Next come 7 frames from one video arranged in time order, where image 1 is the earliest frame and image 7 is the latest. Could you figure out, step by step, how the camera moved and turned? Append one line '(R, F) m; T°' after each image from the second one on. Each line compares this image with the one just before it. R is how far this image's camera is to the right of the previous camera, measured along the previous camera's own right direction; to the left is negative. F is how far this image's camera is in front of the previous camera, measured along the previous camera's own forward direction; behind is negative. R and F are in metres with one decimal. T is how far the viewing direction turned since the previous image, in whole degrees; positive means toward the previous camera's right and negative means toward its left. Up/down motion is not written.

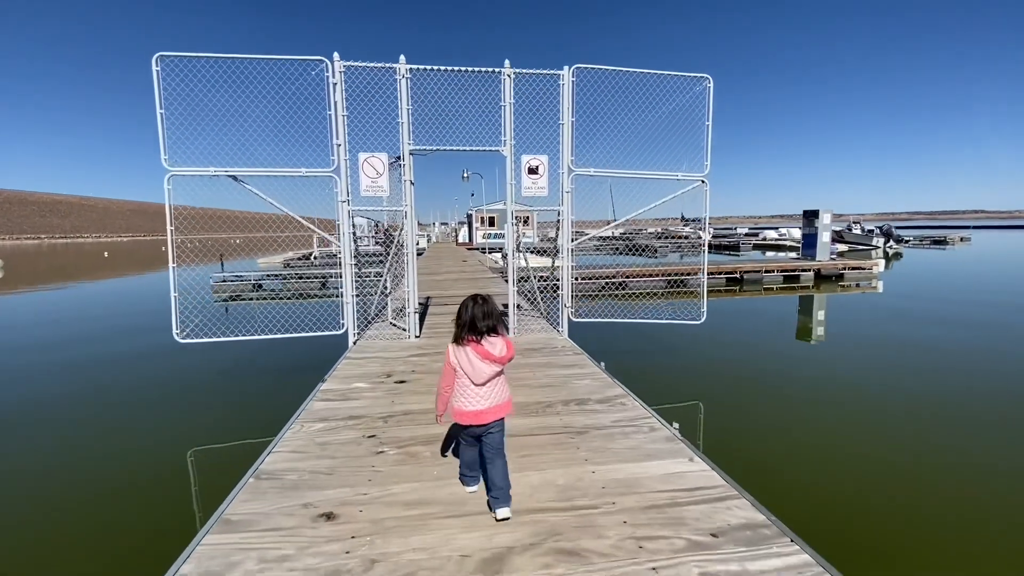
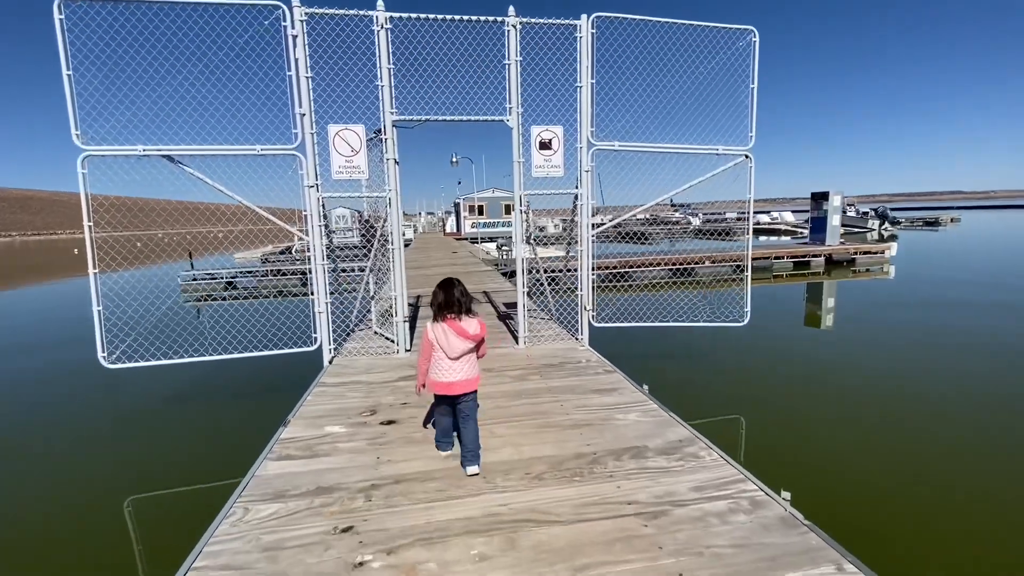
(-0.2, +1.1) m; +1°
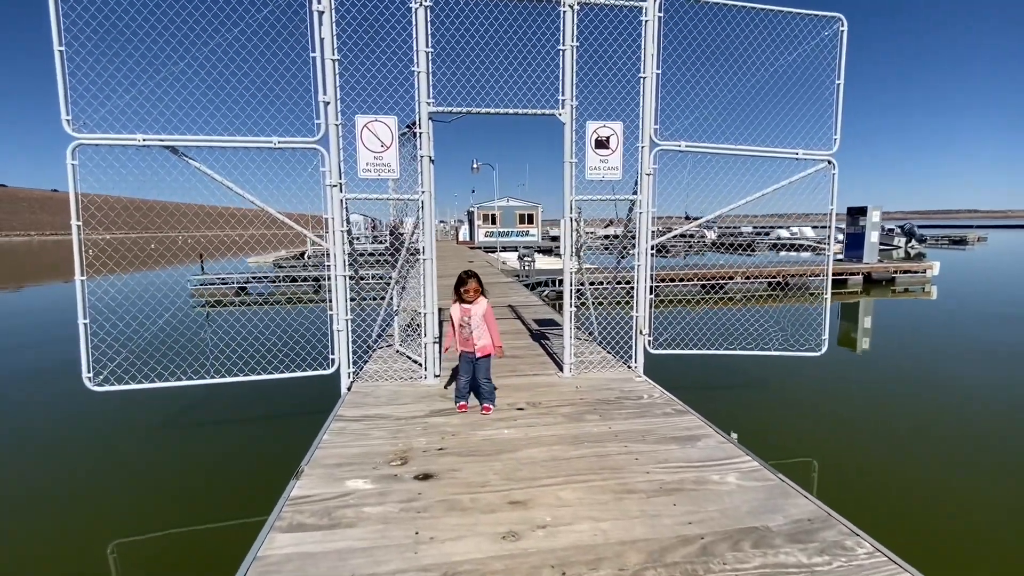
(-0.3, +0.6) m; -1°
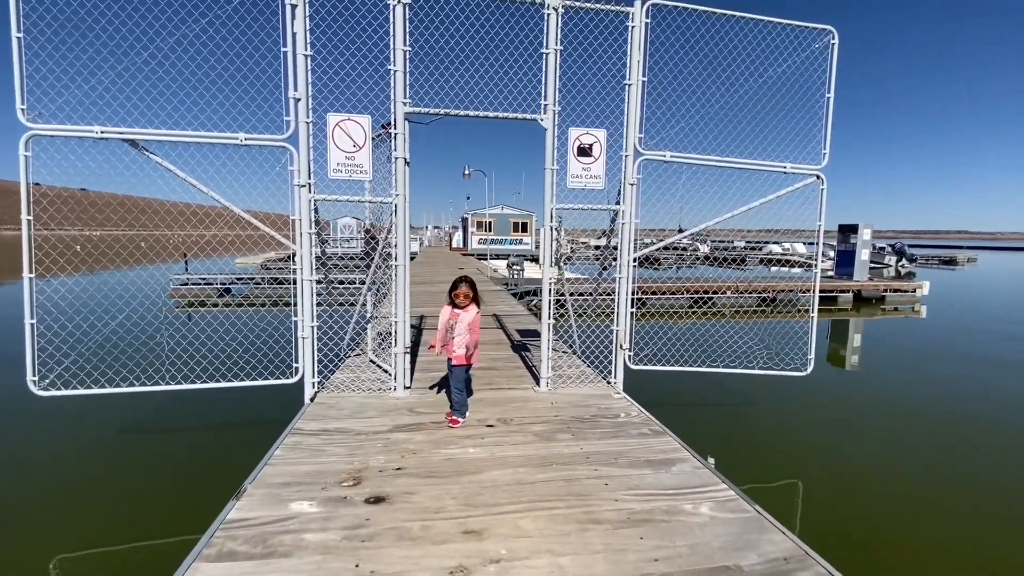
(+0.2, +0.2) m; +1°
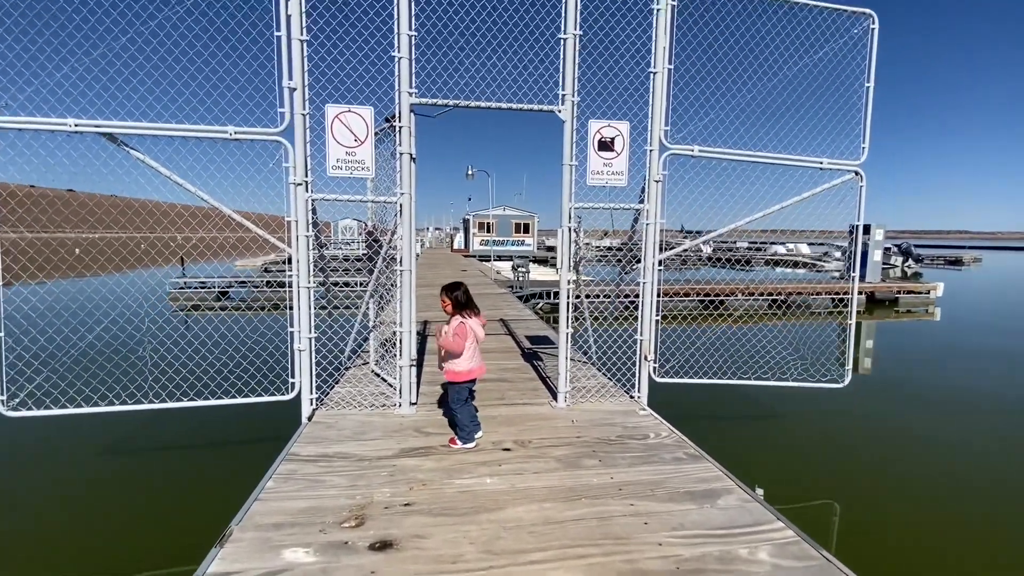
(-0.1, +0.3) m; 0°
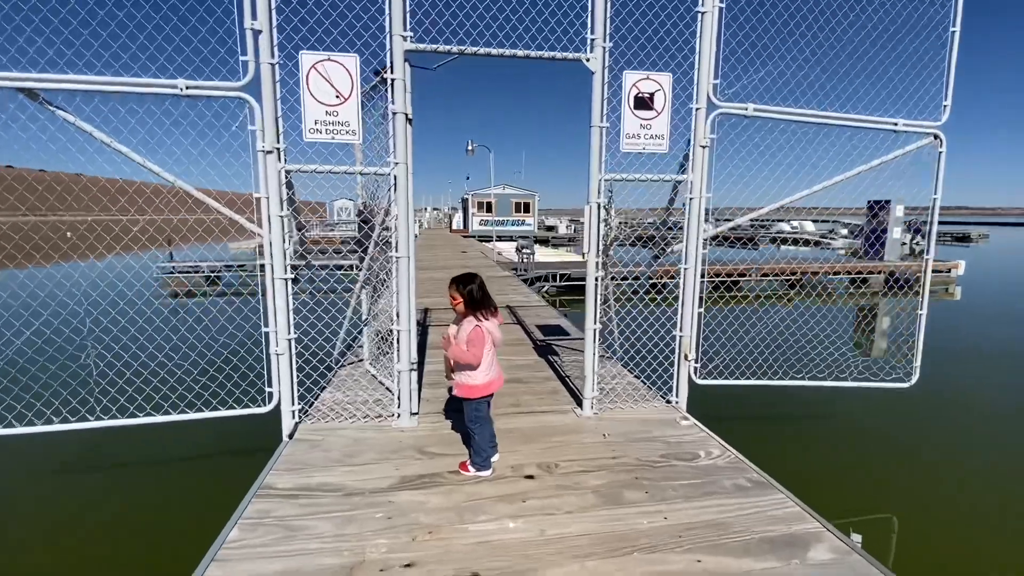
(-0.1, +0.6) m; 0°
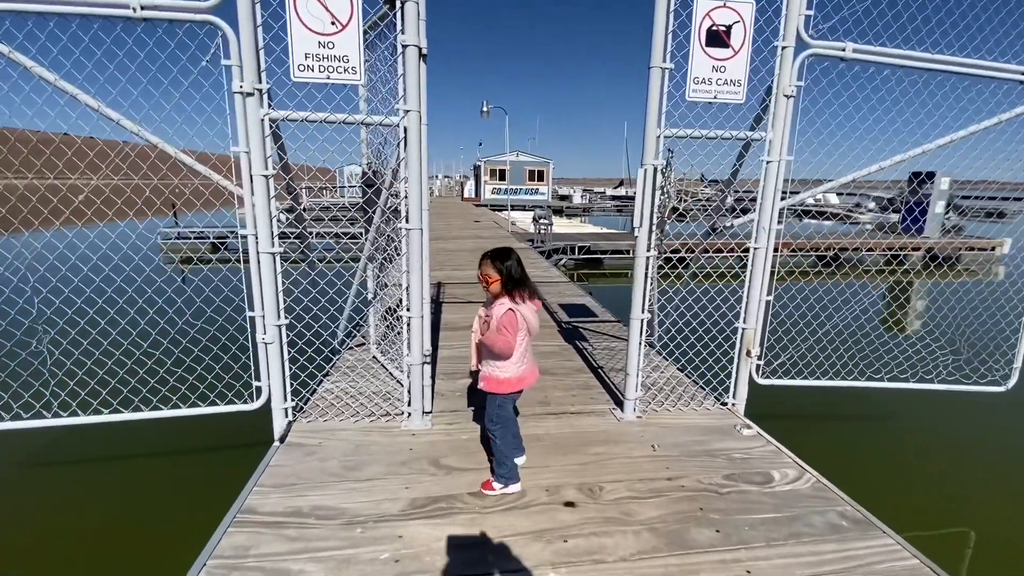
(-0.1, +0.5) m; -1°
